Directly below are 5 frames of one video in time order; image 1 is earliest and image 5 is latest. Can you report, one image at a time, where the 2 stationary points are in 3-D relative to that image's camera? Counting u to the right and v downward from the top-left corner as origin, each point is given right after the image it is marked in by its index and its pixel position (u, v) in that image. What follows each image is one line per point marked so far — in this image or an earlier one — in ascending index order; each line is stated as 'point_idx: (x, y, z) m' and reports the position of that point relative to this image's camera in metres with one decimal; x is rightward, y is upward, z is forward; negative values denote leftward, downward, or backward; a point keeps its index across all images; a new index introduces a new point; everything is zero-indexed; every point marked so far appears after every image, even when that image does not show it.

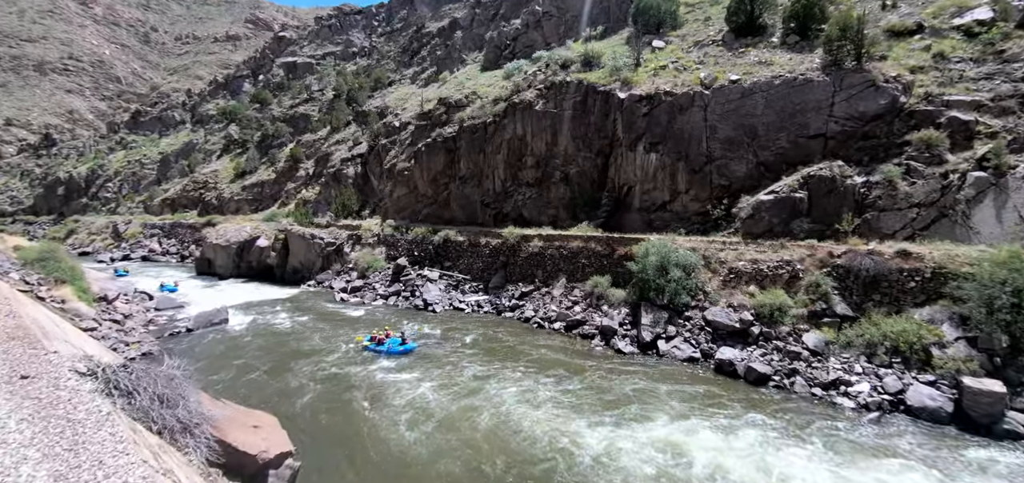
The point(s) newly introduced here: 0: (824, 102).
0: (+13.3, +6.0, +19.1) m
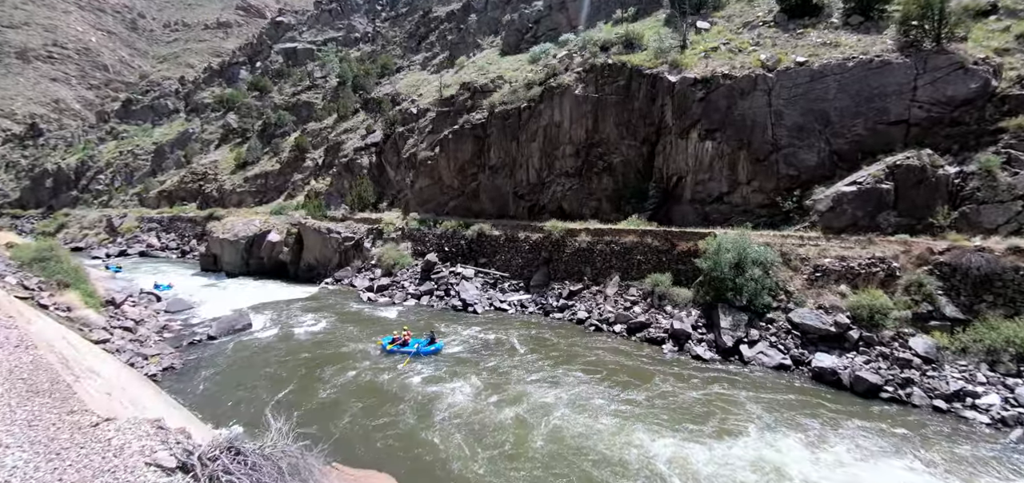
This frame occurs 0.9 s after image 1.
0: (+15.5, +6.2, +17.7) m
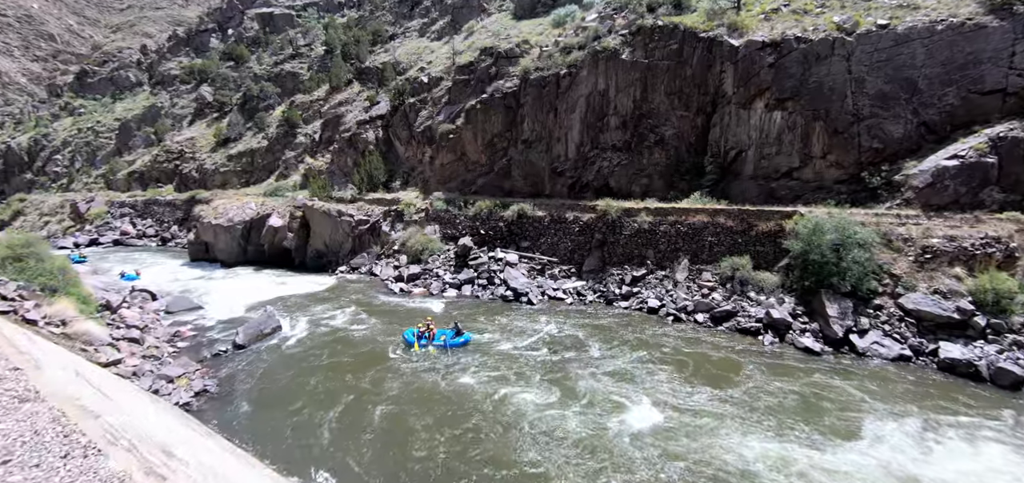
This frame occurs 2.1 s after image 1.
0: (+18.0, +7.1, +16.5) m
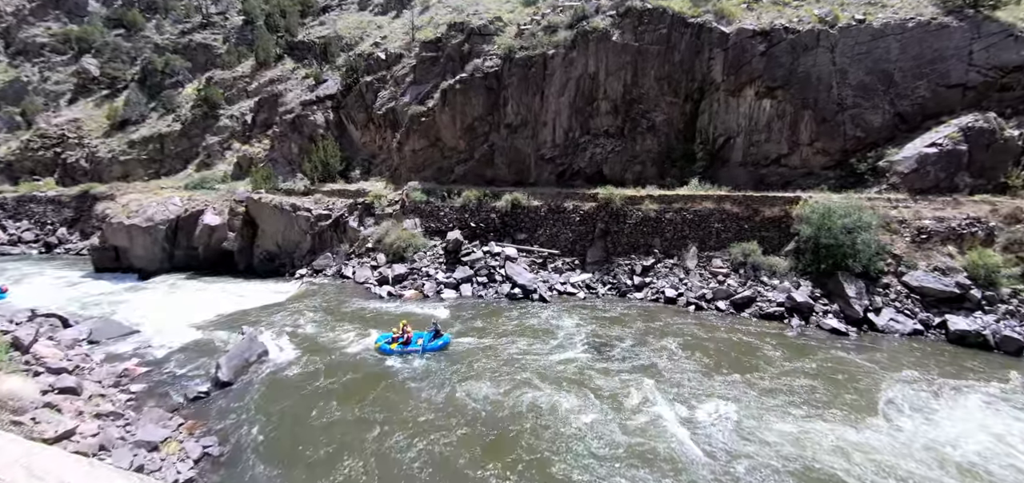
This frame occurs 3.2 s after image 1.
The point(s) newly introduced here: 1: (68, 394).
0: (+18.3, +7.9, +18.3) m
1: (-13.1, -3.8, +13.4) m
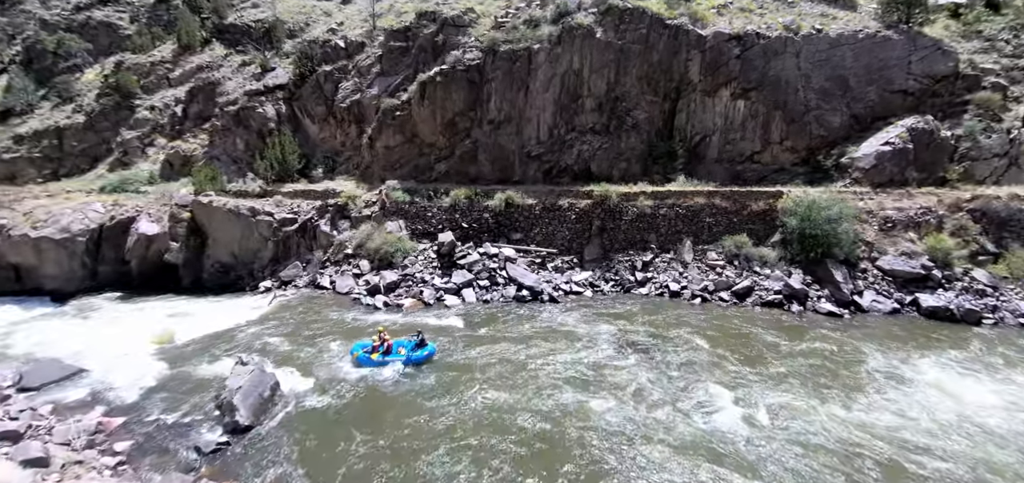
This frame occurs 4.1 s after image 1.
0: (+18.0, +8.6, +20.8) m
1: (-11.7, -4.4, +10.8) m
